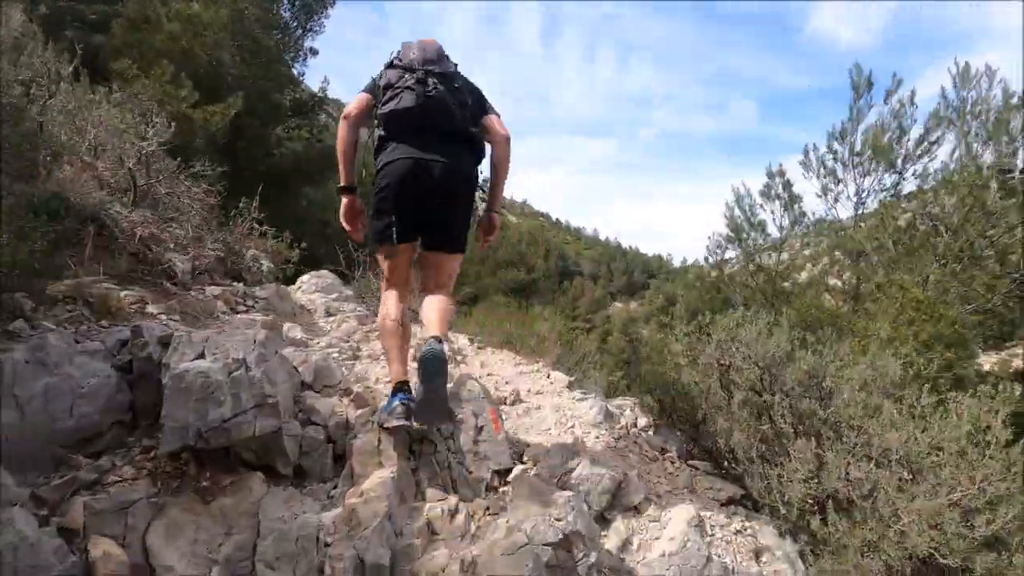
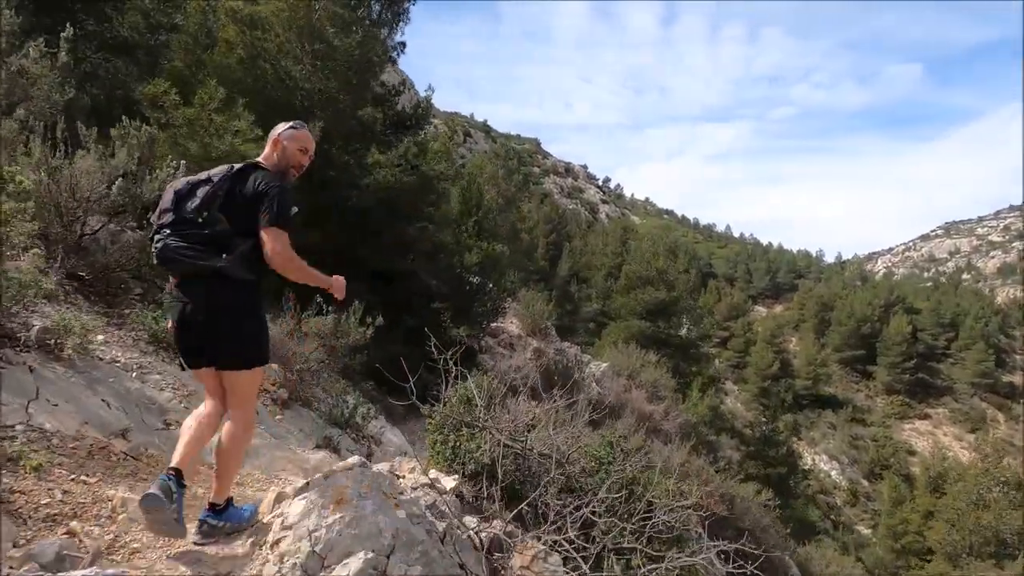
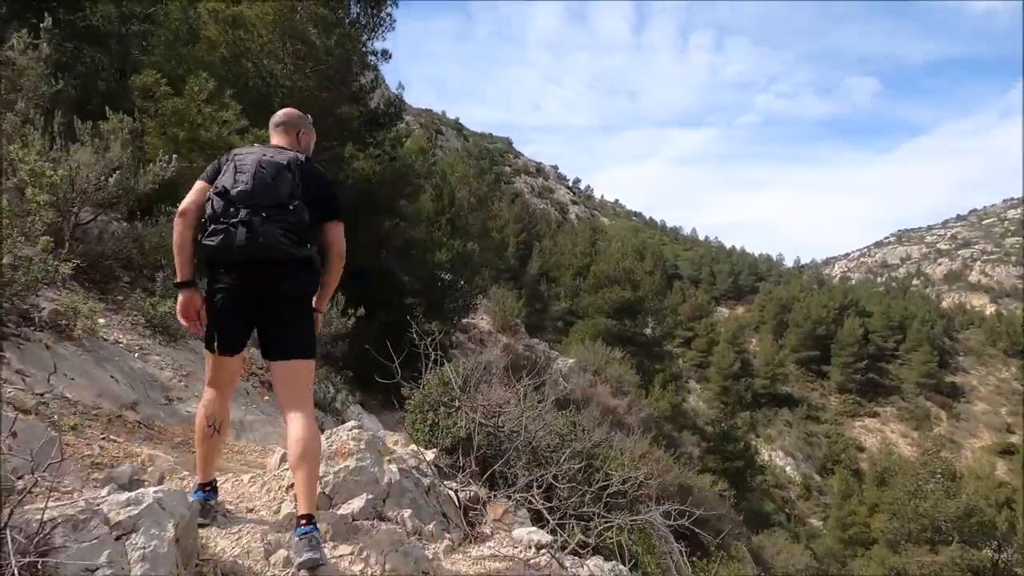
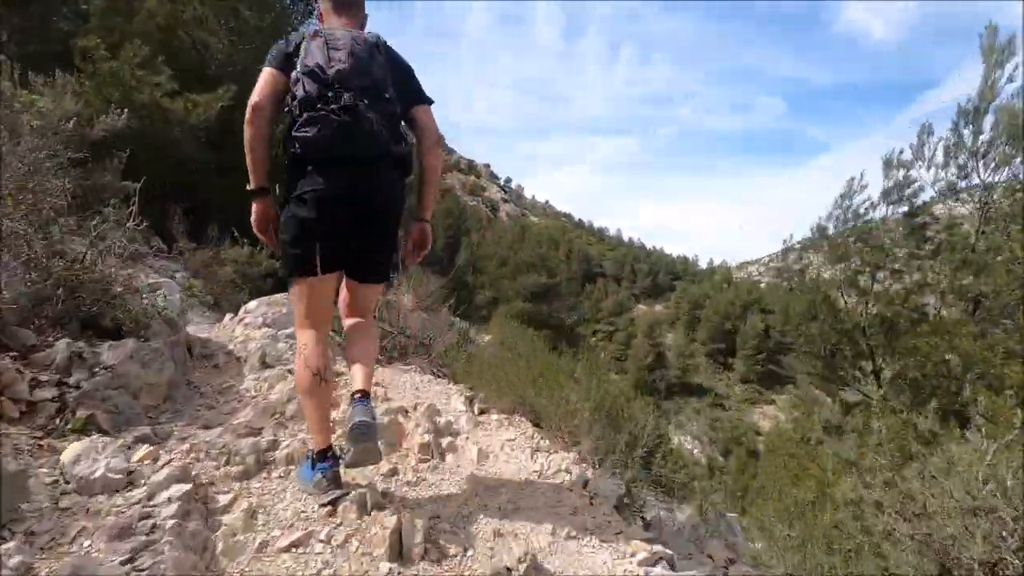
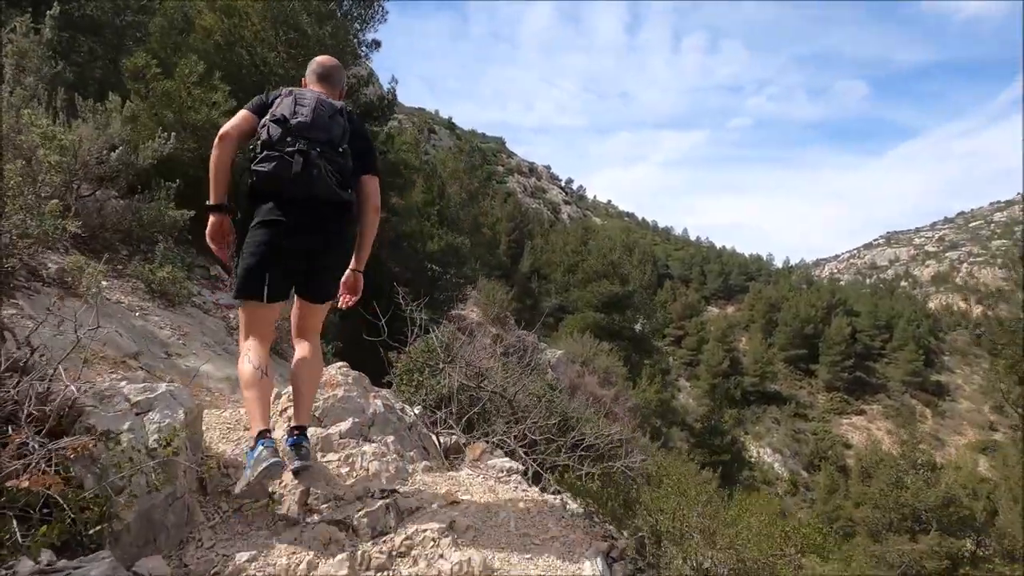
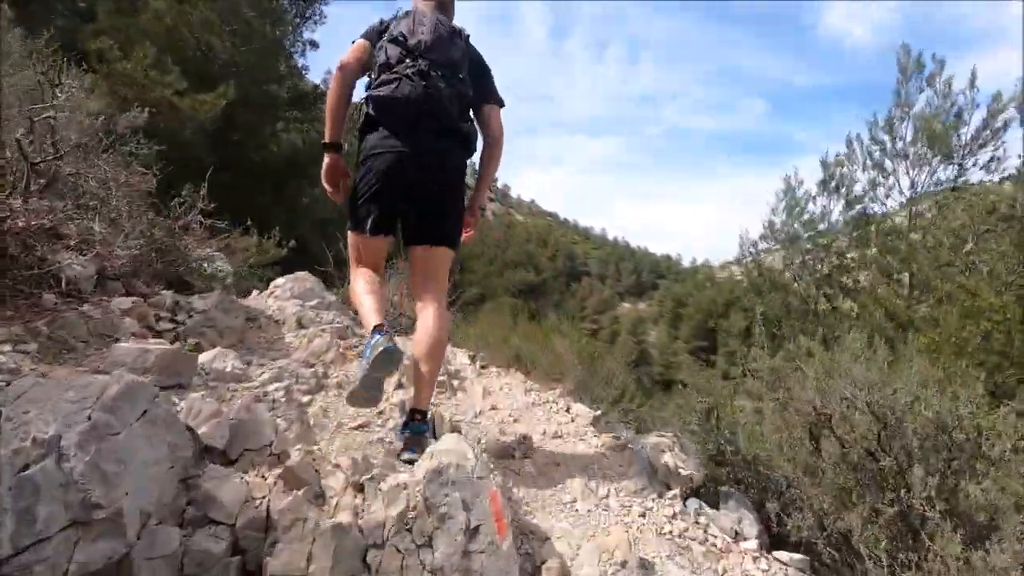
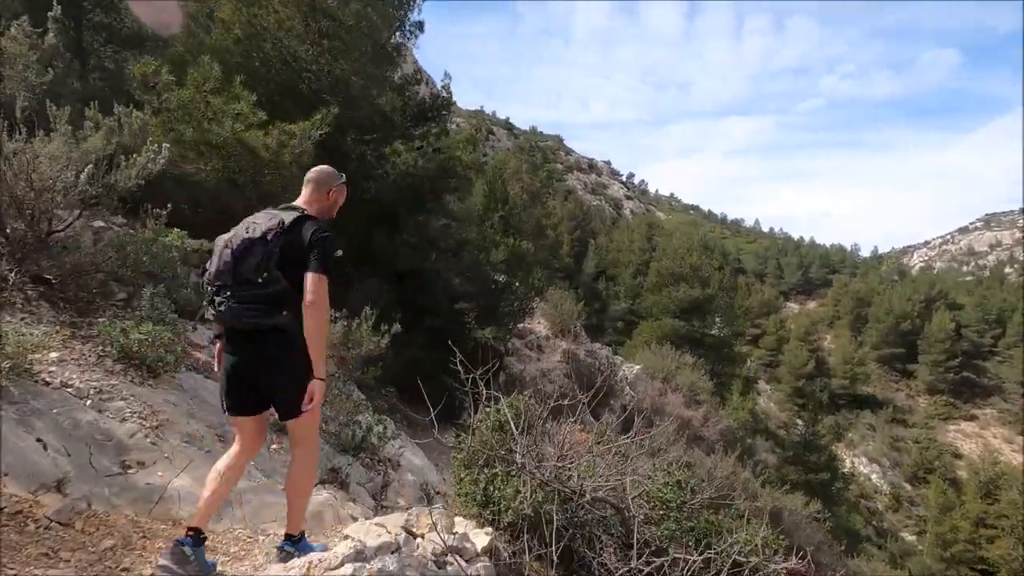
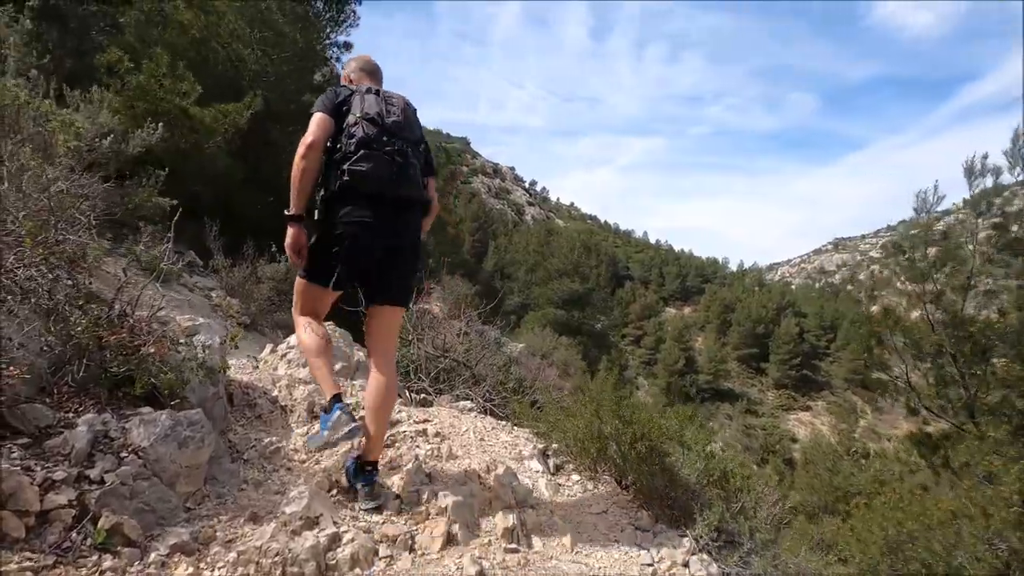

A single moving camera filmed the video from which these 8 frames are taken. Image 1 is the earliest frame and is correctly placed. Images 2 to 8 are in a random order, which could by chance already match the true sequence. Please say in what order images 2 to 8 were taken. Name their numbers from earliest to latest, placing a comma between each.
6, 4, 8, 5, 3, 2, 7
